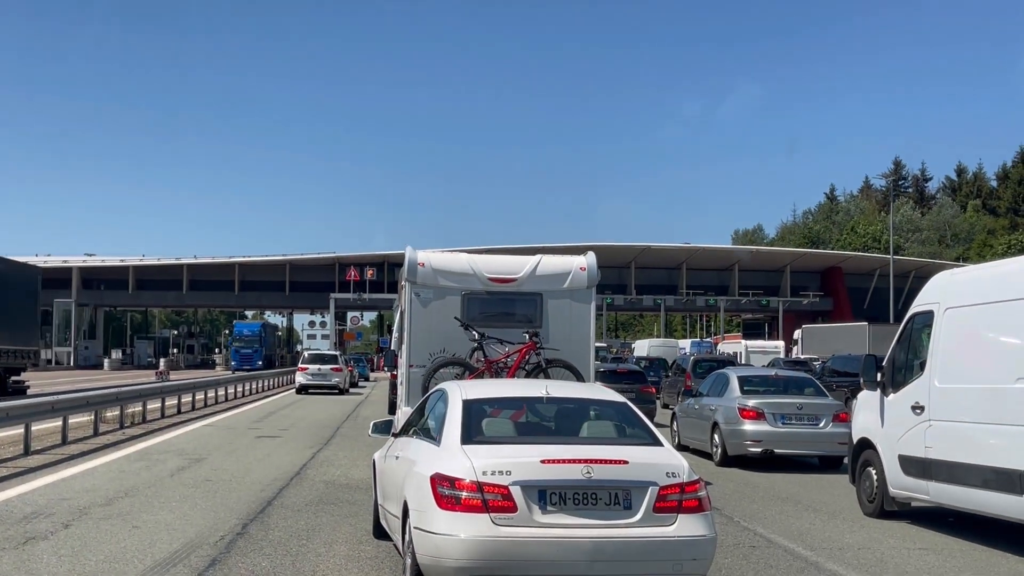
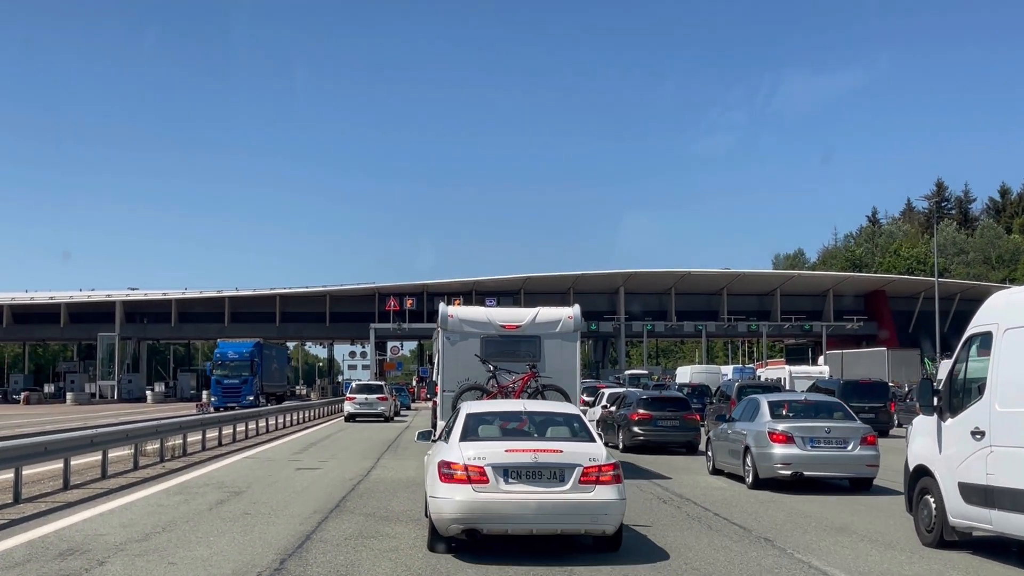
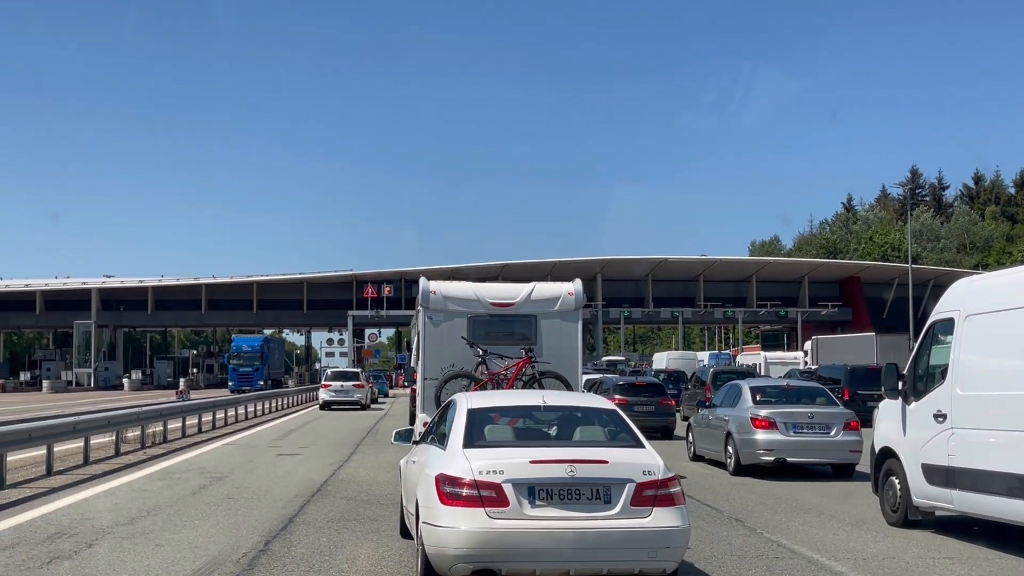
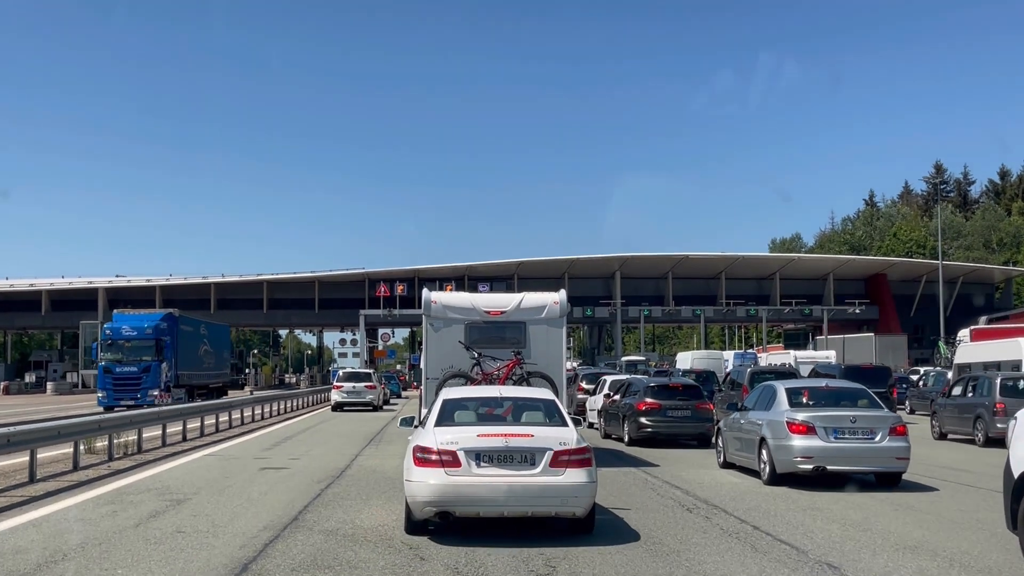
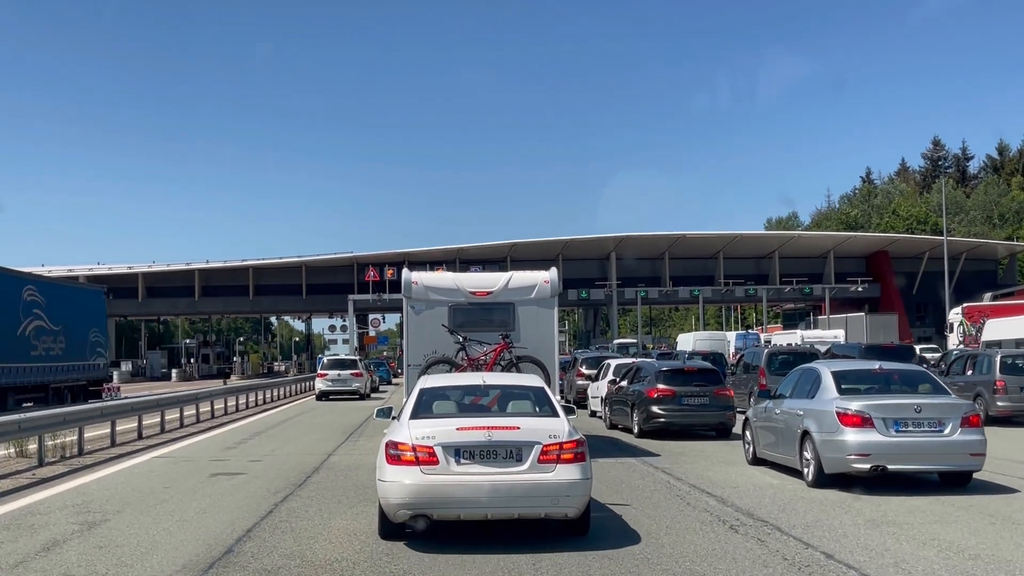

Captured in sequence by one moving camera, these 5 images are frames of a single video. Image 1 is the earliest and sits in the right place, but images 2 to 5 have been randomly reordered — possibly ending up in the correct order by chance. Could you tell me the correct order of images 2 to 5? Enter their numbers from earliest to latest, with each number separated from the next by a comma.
3, 2, 4, 5
